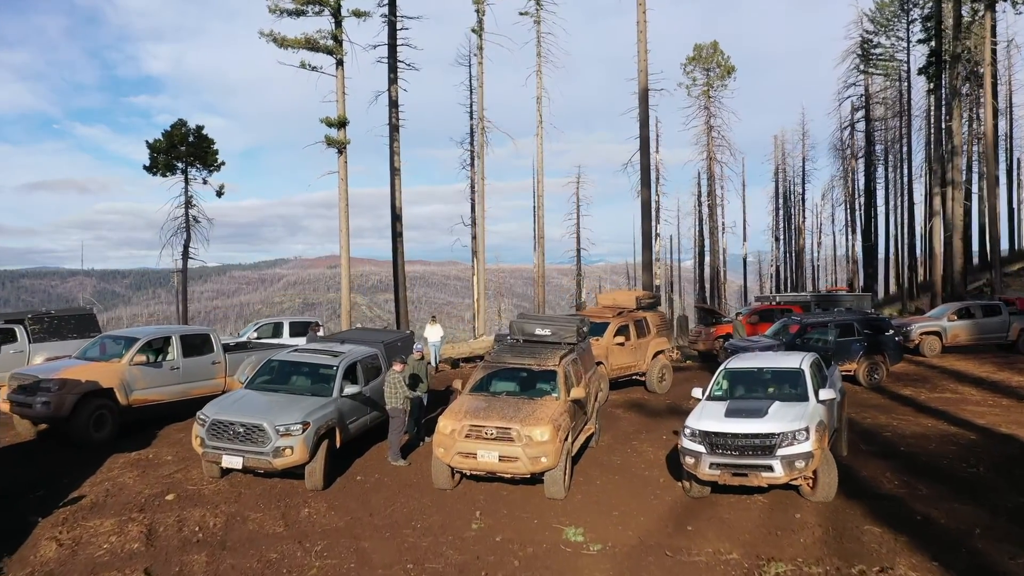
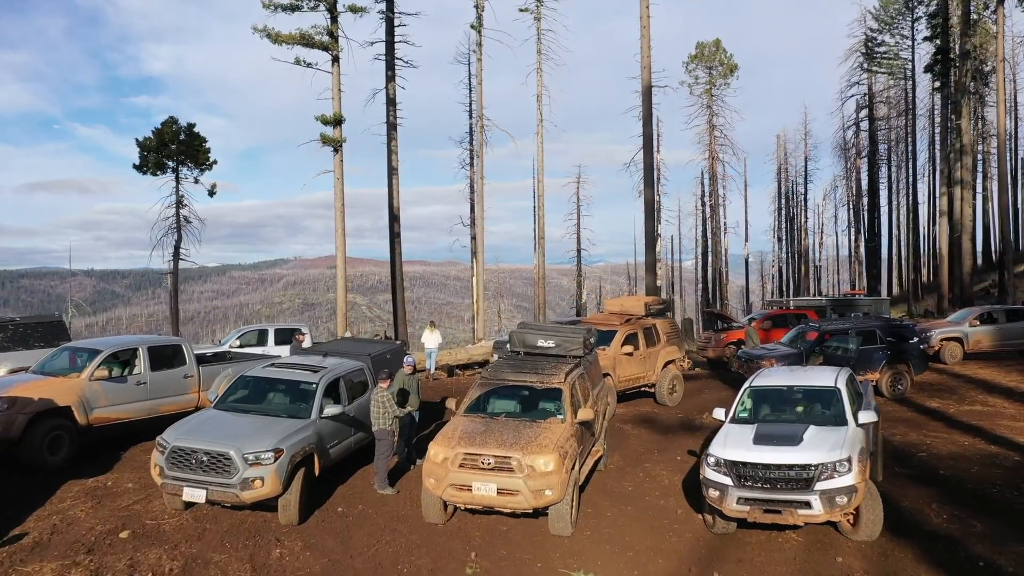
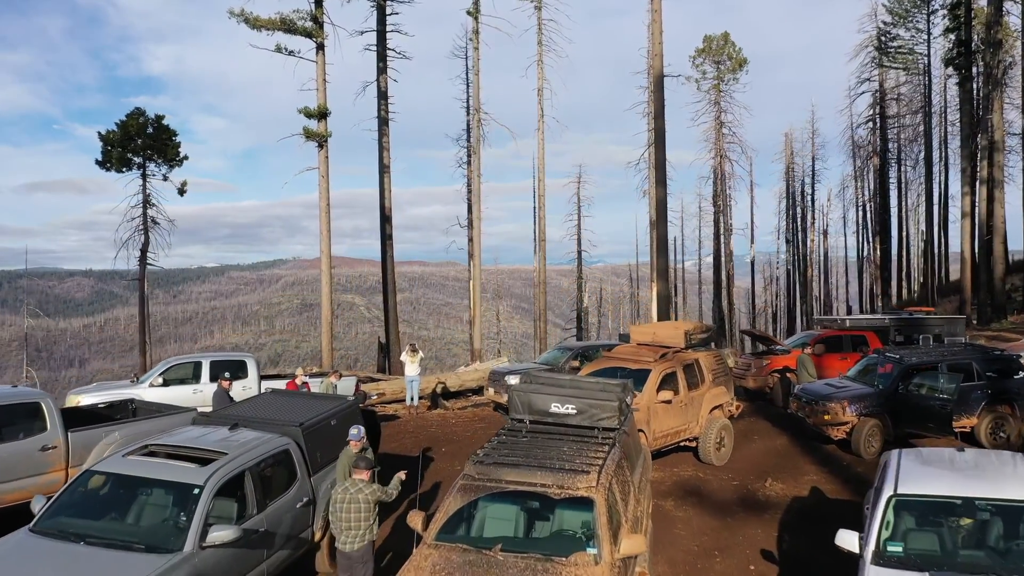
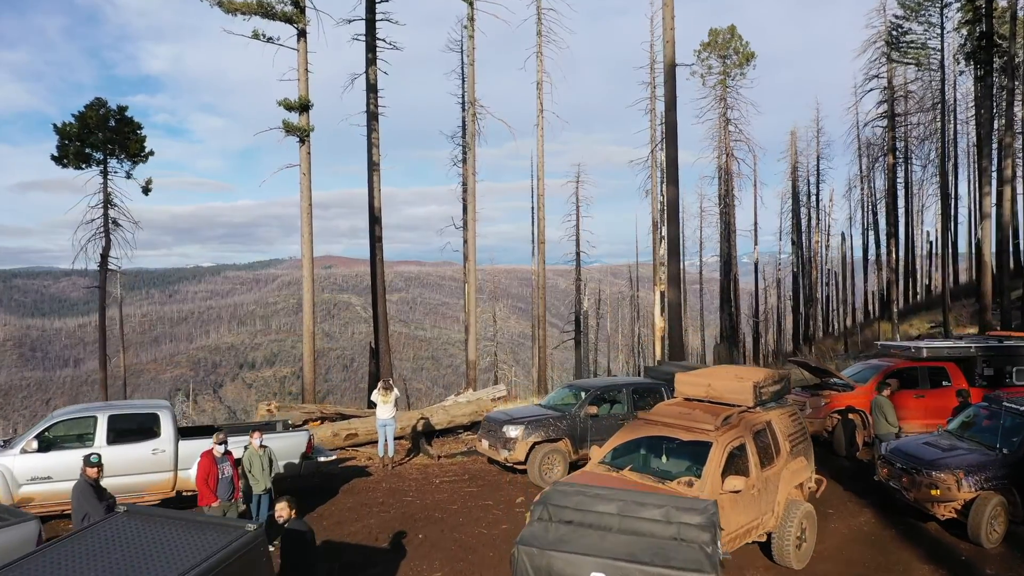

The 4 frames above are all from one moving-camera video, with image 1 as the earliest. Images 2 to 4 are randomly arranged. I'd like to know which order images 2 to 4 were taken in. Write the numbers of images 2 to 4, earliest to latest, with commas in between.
2, 3, 4
